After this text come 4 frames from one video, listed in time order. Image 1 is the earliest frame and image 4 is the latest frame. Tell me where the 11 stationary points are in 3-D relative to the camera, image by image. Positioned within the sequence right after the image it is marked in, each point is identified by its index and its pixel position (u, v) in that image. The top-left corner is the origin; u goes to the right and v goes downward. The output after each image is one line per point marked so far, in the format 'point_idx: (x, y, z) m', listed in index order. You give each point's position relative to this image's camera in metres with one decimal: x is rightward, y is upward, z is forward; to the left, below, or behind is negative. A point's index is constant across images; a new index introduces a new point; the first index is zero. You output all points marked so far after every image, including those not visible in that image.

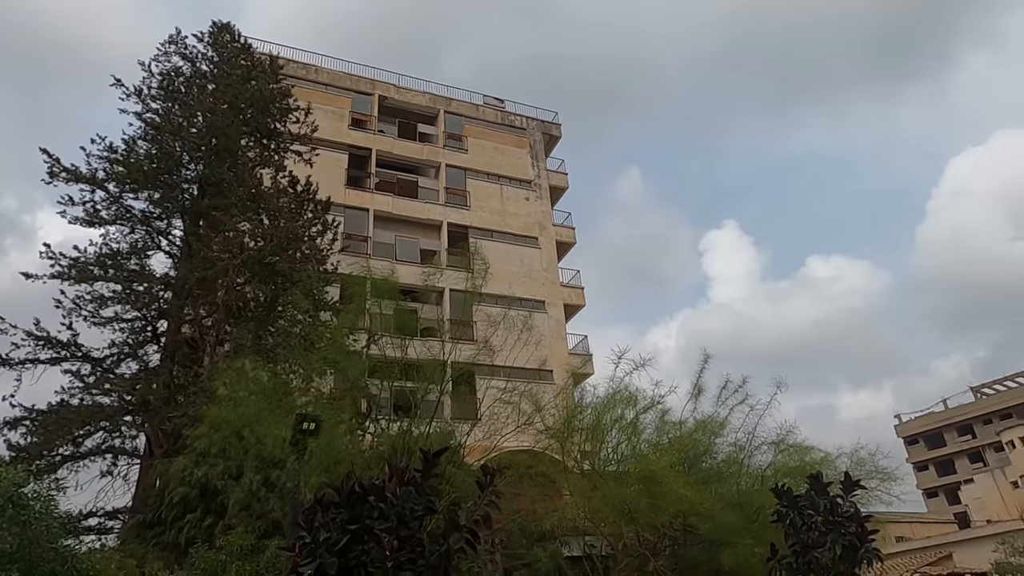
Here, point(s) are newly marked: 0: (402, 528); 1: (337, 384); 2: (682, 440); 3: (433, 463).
0: (-1.0, -2.0, +5.6) m
1: (-3.0, -1.6, +11.3) m
2: (+2.7, -2.4, +10.6) m
3: (-0.8, -1.6, +6.2) m
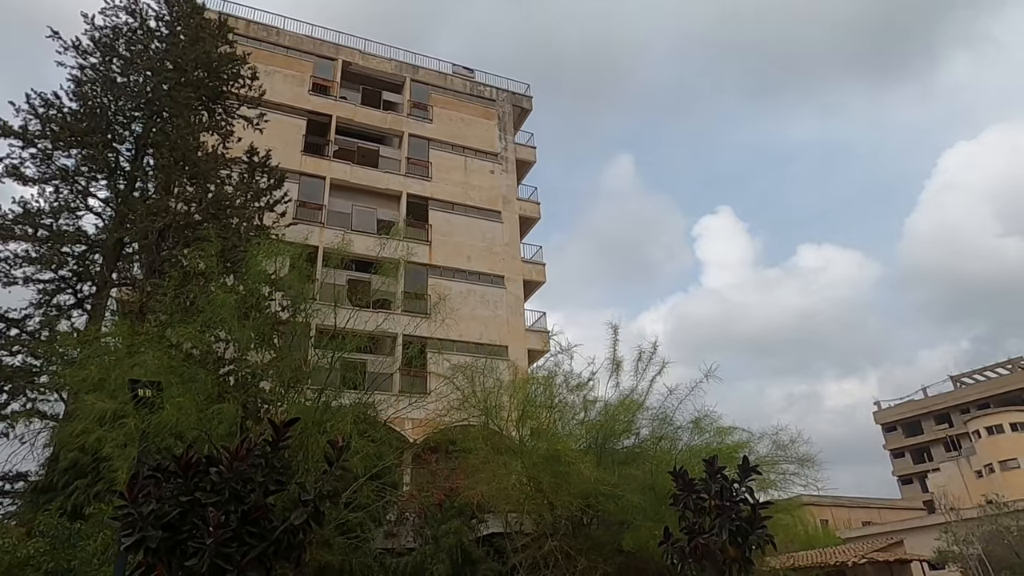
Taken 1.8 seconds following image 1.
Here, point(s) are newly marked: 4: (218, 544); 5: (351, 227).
0: (-2.3, -1.7, +5.4) m
1: (-4.3, -1.1, +11.0) m
2: (+1.4, -2.1, +10.4) m
3: (-2.0, -1.3, +5.9) m
4: (-2.3, -2.0, +5.1) m
5: (-4.8, +1.8, +19.8) m
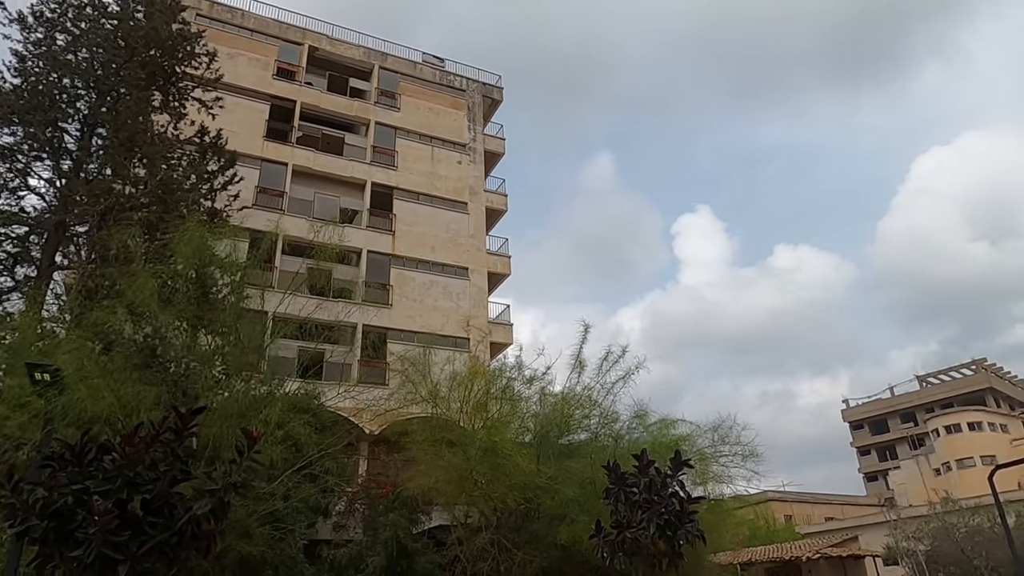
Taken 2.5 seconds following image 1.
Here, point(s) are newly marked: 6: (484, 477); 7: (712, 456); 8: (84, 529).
0: (-3.0, -1.6, +5.2) m
1: (-5.1, -0.8, +10.8) m
2: (+0.5, -1.9, +10.4) m
3: (-2.7, -1.2, +5.7) m
4: (-3.0, -1.8, +5.0) m
5: (-5.8, +2.1, +19.5) m
6: (-0.3, -2.6, +9.2) m
7: (+3.3, -2.8, +11.0) m
8: (-3.2, -1.8, +5.0) m
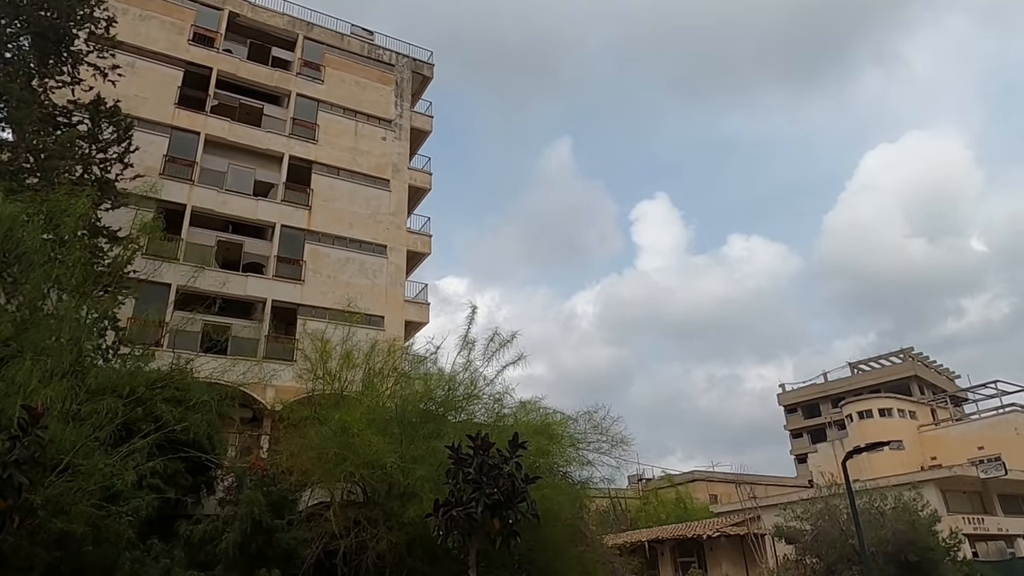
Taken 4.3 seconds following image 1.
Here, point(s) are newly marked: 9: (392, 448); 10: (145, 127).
0: (-4.7, -1.4, +5.1) m
1: (-7.1, -0.4, +10.5) m
2: (-1.5, -1.6, +10.4) m
3: (-4.5, -0.9, +5.6) m
4: (-4.7, -1.6, +4.9) m
5: (-8.2, +2.9, +19.1) m
6: (-2.3, -2.3, +9.2) m
7: (+1.2, -2.6, +11.2) m
8: (-4.9, -1.6, +4.9) m
9: (-1.5, -2.3, +9.4) m
10: (-10.2, +4.4, +18.4) m
